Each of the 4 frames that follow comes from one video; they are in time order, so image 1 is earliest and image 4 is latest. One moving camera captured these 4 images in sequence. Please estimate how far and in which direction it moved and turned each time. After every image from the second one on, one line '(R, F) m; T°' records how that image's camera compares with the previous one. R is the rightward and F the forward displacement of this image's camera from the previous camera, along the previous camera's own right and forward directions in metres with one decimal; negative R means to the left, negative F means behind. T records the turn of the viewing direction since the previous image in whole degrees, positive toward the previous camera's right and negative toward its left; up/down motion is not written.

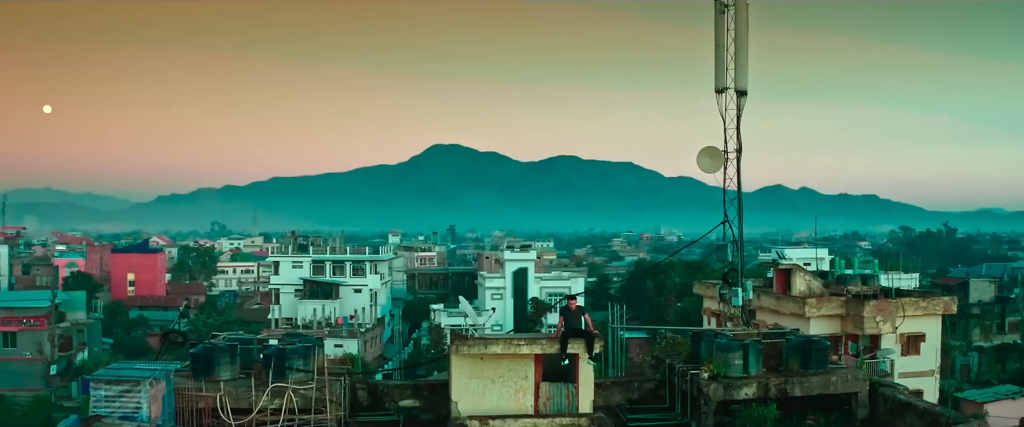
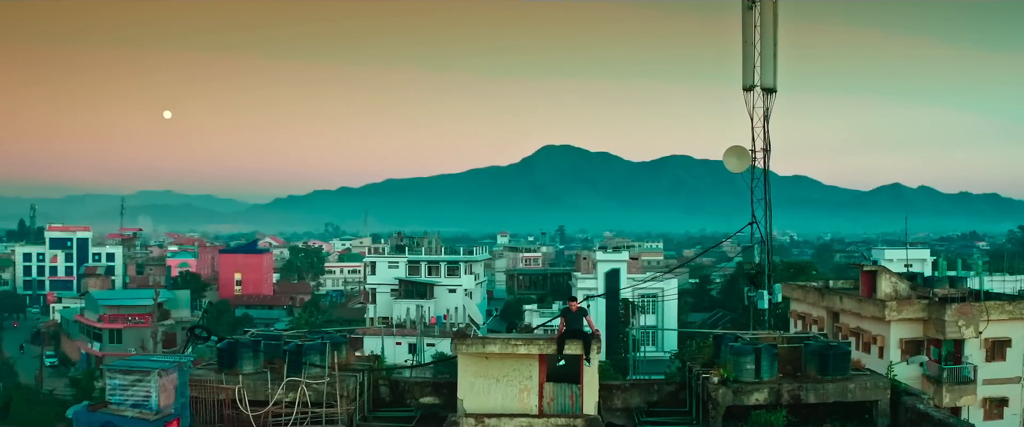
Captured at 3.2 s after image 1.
(+1.5, -0.1) m; -6°
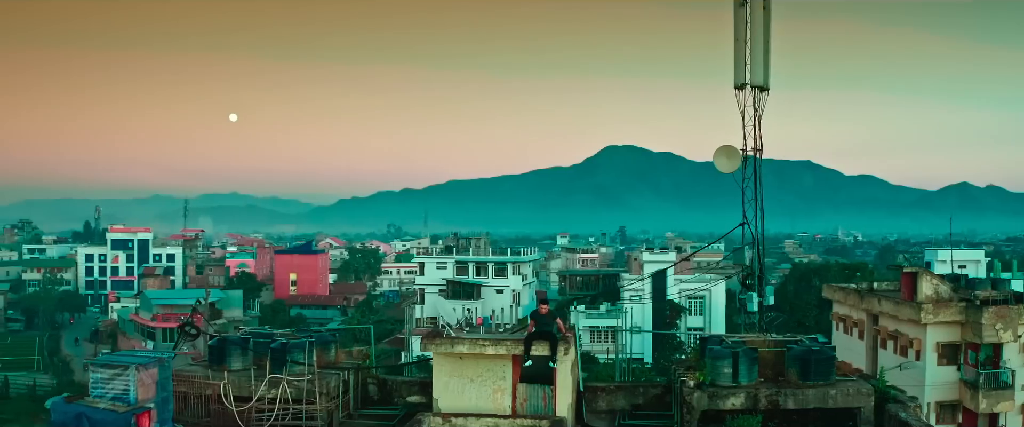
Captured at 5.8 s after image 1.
(+1.4, 0.0) m; -3°
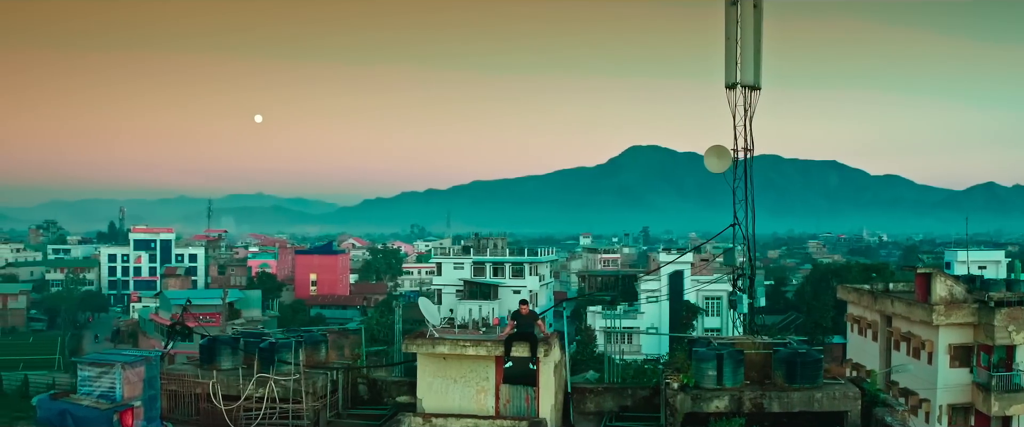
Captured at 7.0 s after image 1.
(+0.6, 0.0) m; -1°
